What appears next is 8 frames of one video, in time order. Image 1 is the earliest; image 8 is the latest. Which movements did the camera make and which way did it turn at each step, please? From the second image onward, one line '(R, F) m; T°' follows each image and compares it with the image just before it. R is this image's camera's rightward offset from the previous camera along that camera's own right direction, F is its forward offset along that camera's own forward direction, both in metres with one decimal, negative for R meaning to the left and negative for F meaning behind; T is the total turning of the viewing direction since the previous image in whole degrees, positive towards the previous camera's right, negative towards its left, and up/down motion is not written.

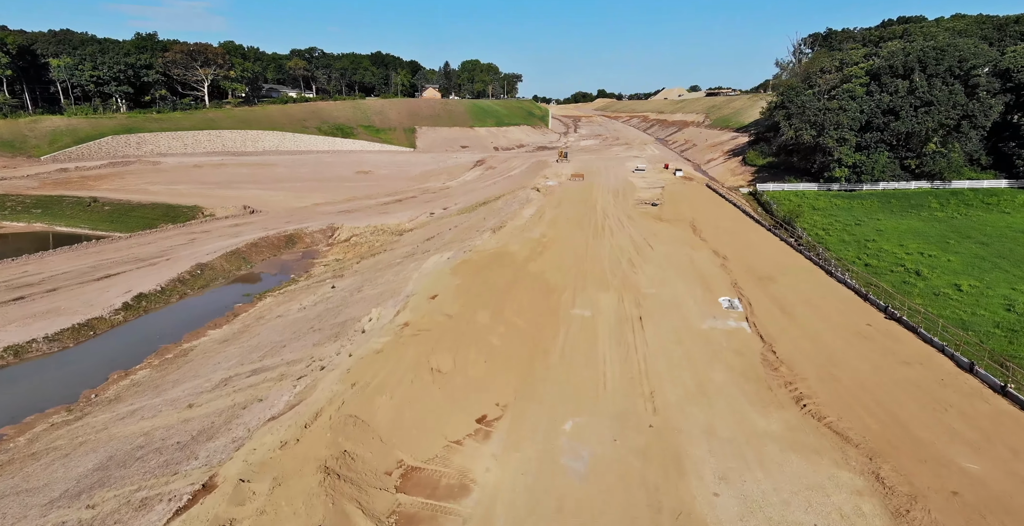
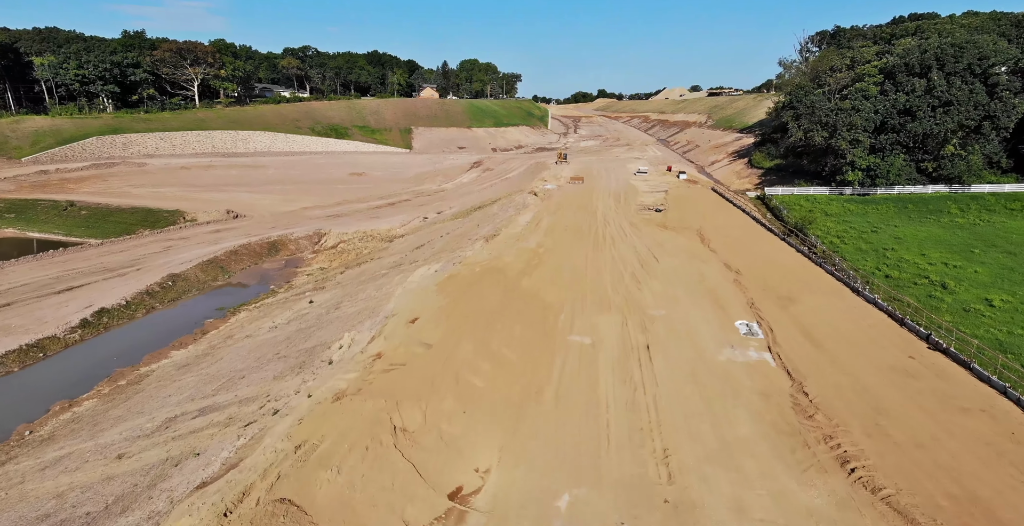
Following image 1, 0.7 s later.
(+0.3, +2.3) m; 0°
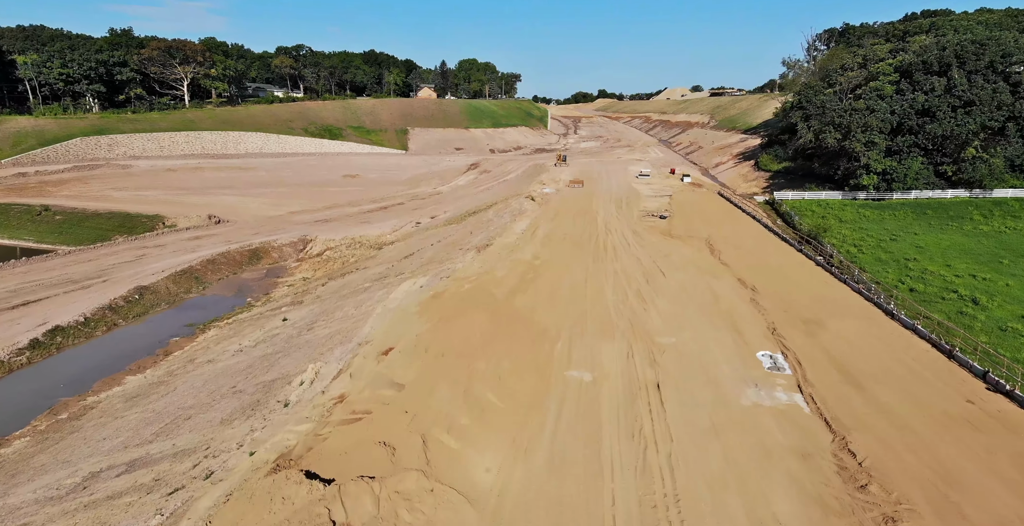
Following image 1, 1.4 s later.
(+0.3, +2.3) m; 0°
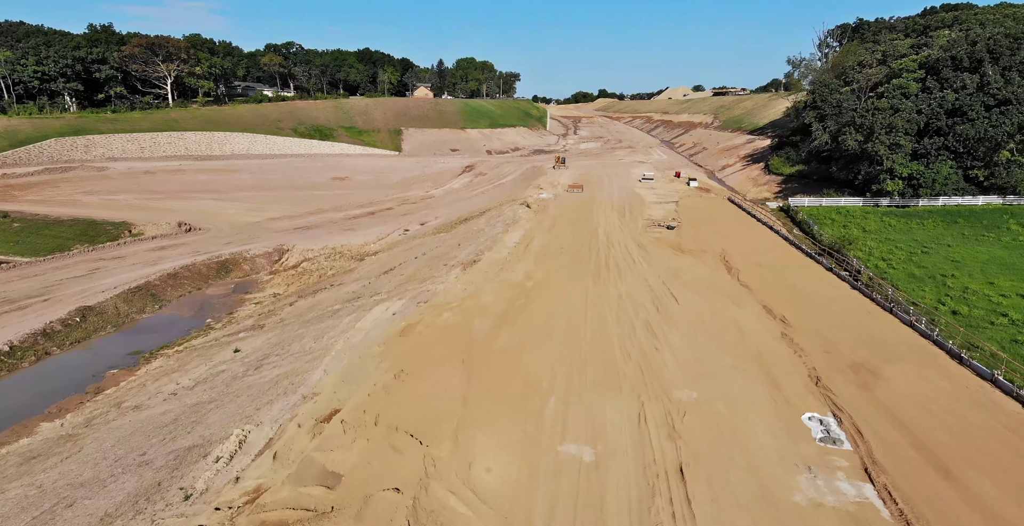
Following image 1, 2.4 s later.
(+0.4, +3.3) m; 0°
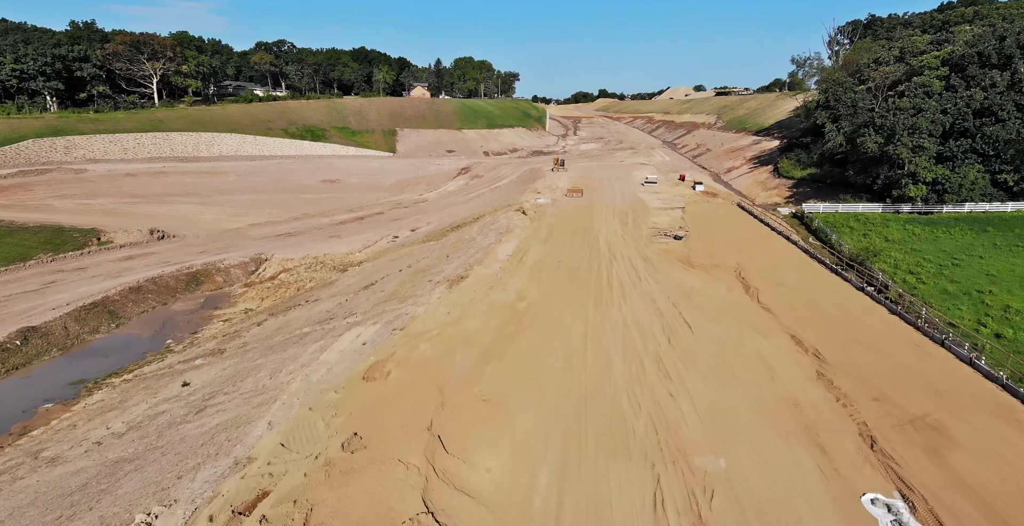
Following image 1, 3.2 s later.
(+0.3, +2.7) m; 0°
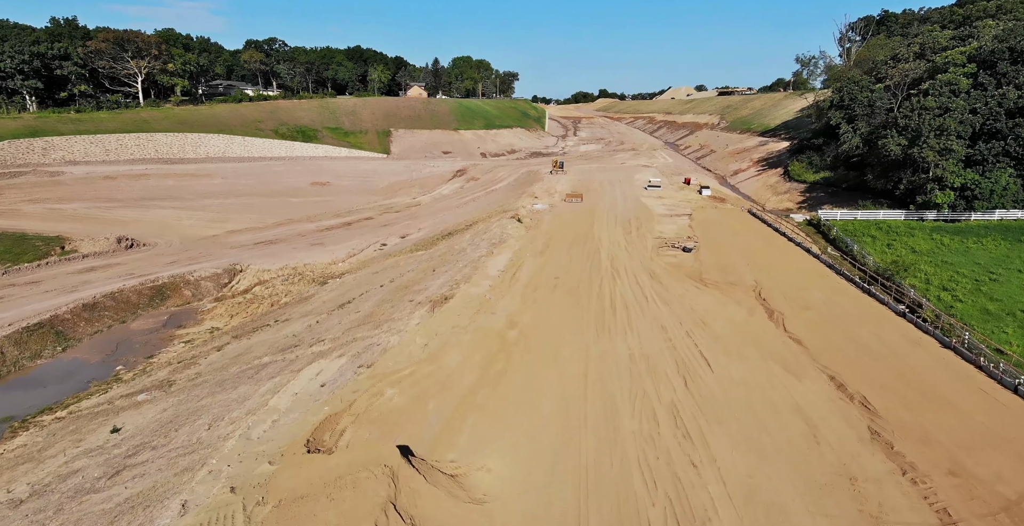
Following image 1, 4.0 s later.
(+0.3, +2.7) m; 0°
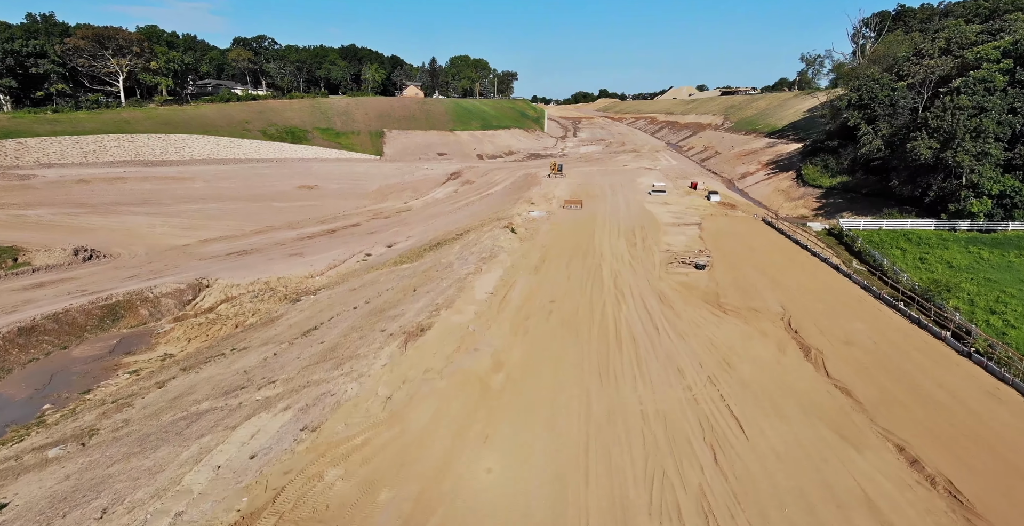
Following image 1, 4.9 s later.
(+0.4, +3.0) m; 0°
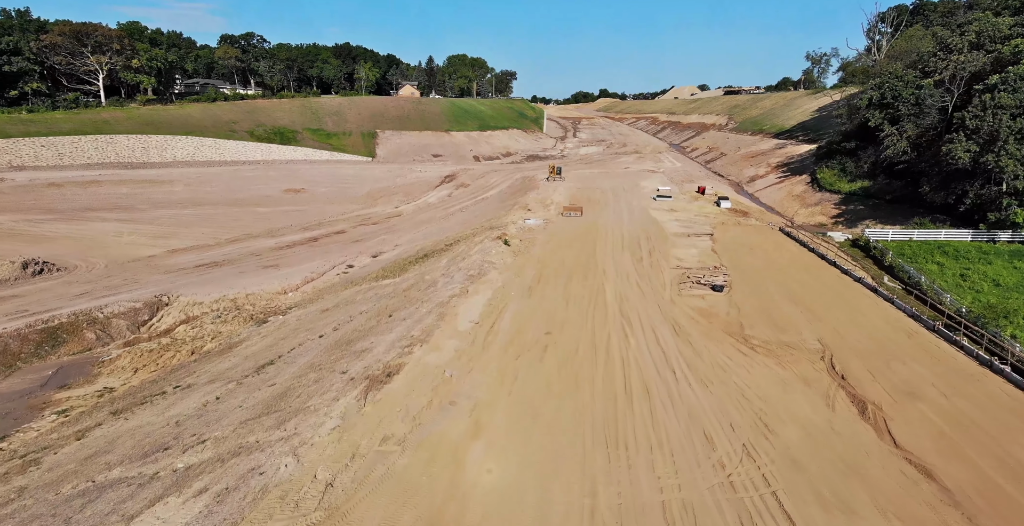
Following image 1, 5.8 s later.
(+0.4, +3.0) m; 0°
